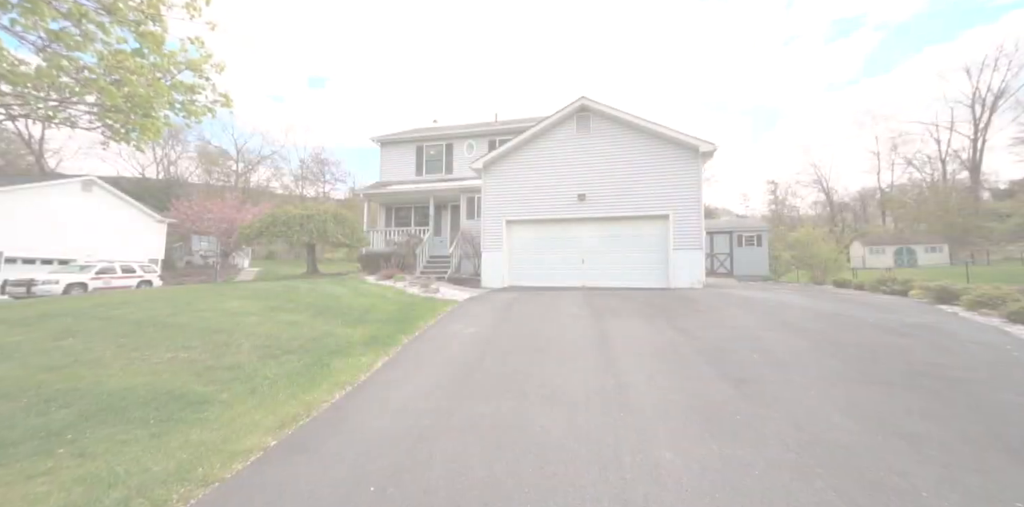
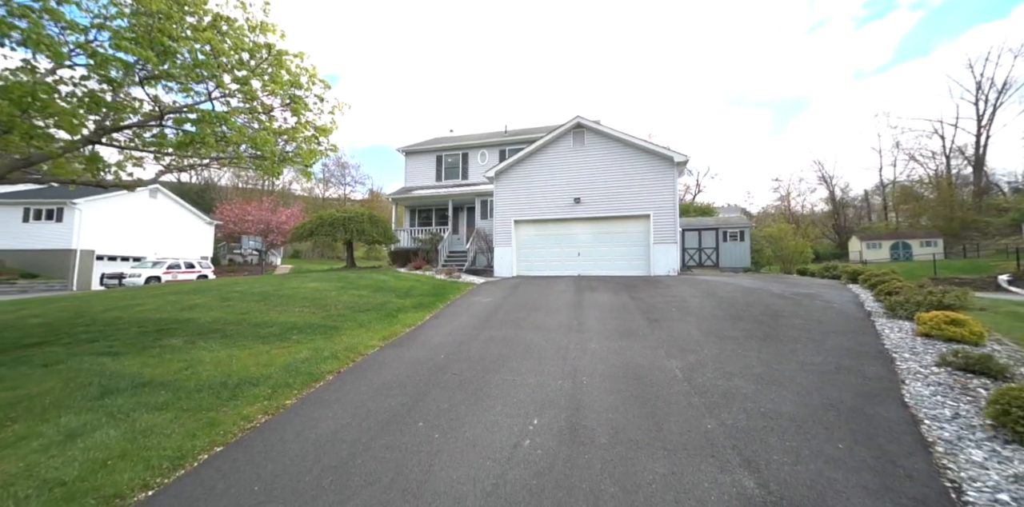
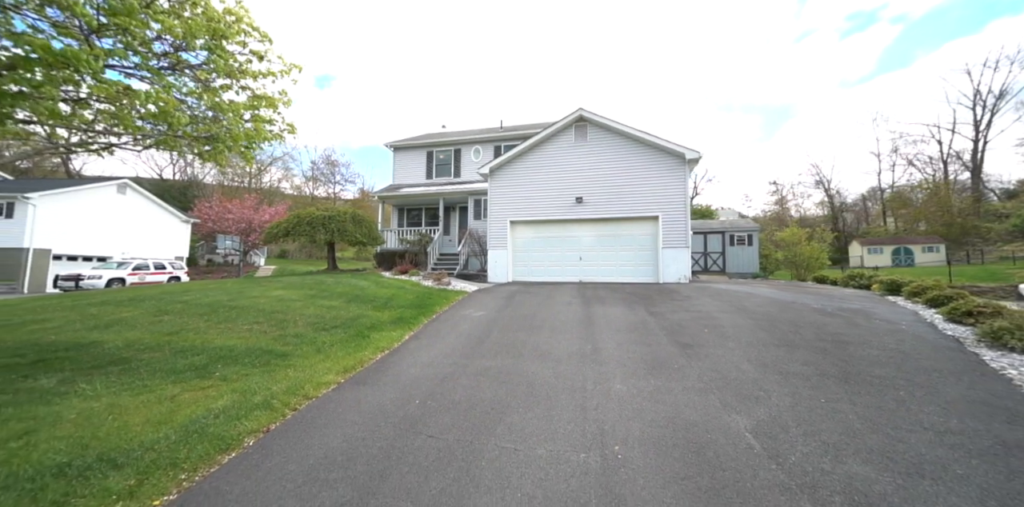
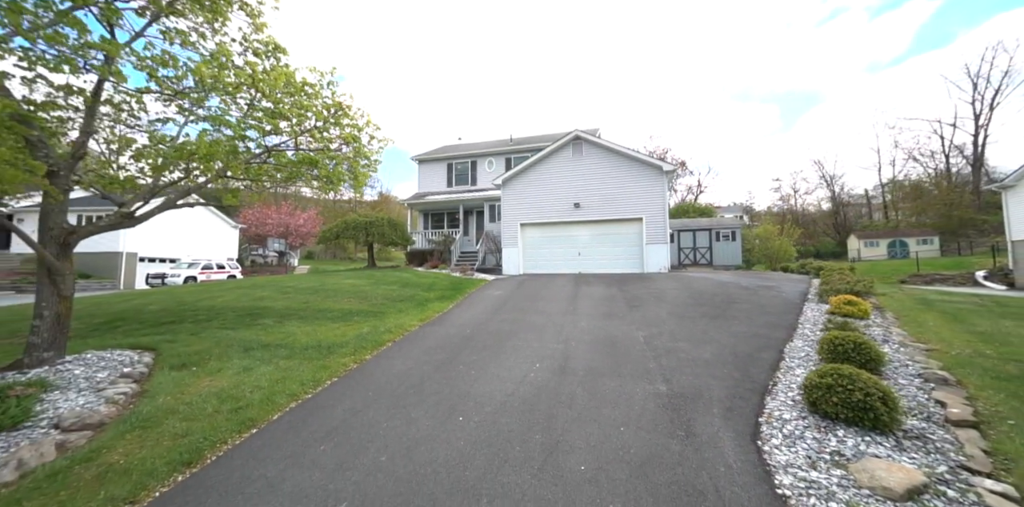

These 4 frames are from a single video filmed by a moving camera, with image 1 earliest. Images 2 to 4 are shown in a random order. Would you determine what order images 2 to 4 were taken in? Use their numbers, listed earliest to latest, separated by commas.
3, 2, 4
